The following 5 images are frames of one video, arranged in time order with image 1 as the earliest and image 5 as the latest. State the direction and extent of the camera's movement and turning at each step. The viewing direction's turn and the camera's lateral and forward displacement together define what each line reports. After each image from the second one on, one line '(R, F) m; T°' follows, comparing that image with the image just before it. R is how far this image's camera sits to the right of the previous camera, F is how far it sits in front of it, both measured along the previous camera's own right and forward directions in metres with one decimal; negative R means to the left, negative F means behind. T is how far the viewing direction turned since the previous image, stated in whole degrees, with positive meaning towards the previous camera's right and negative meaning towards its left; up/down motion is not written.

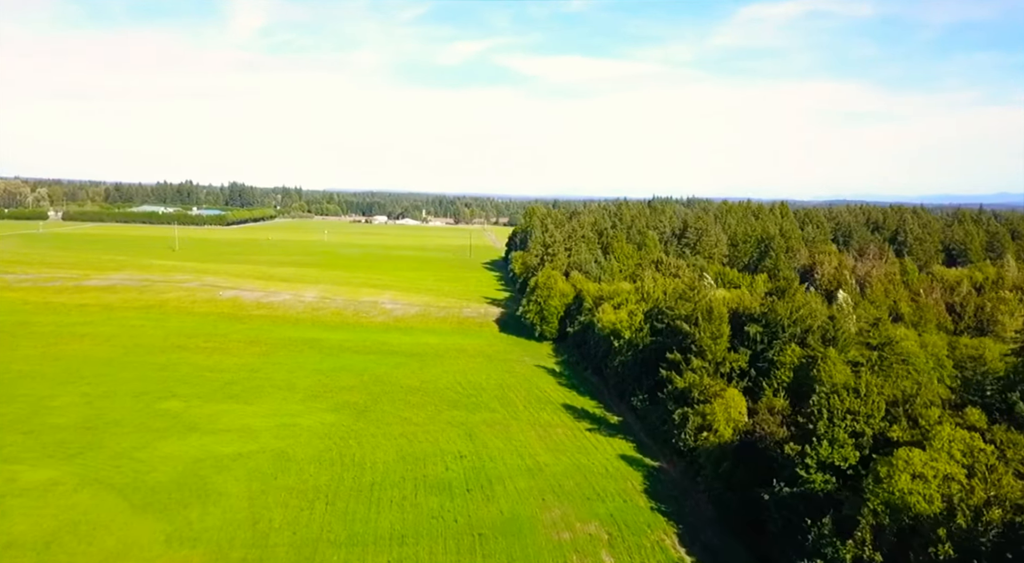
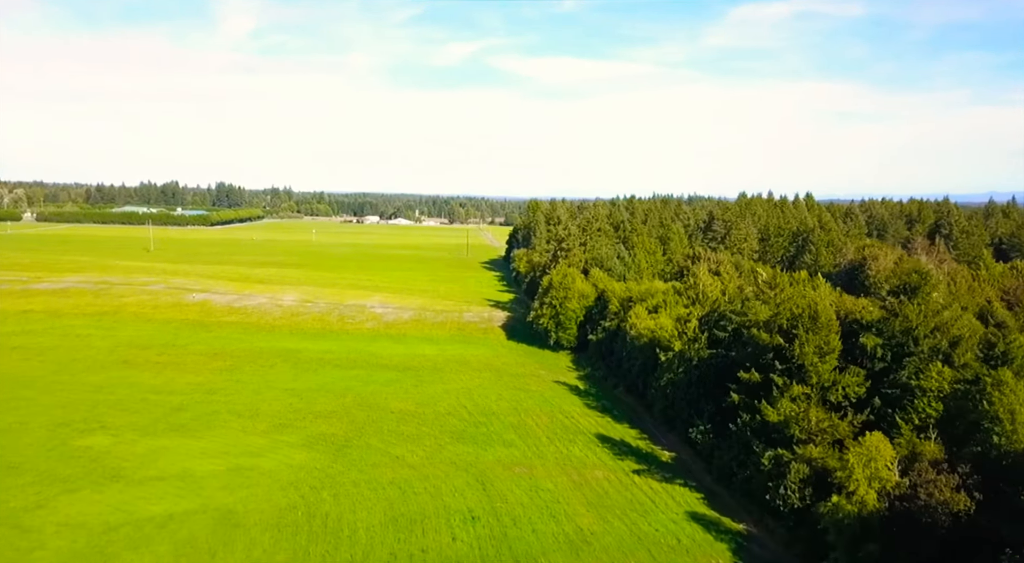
(-1.6, +13.0) m; 0°
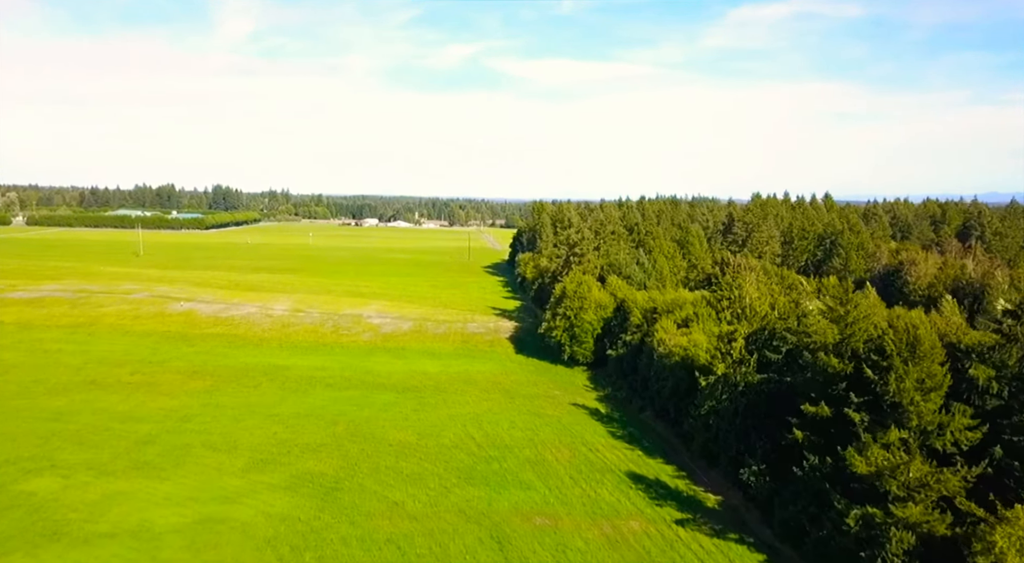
(-0.9, +6.8) m; 0°
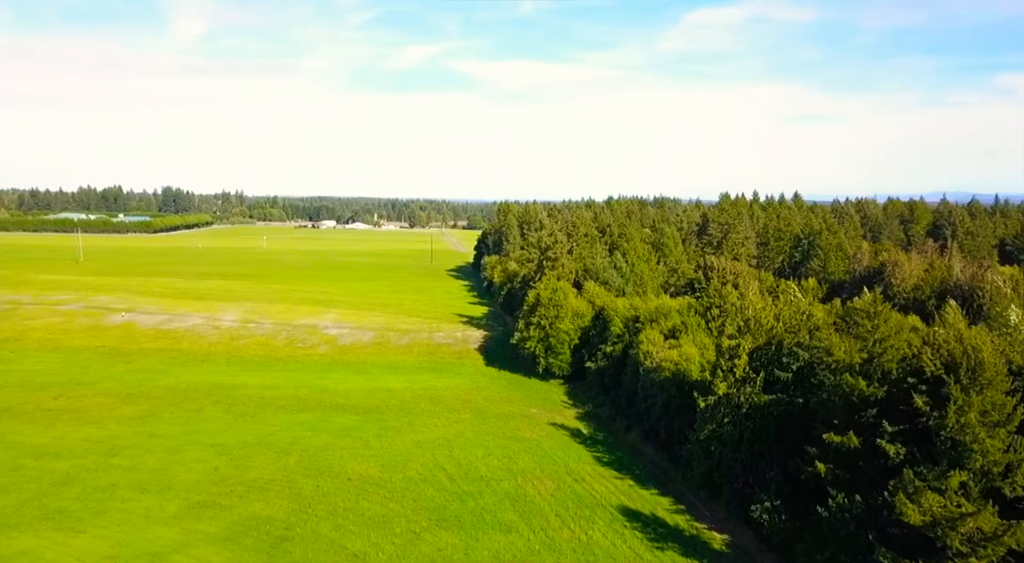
(-0.7, +5.2) m; +3°
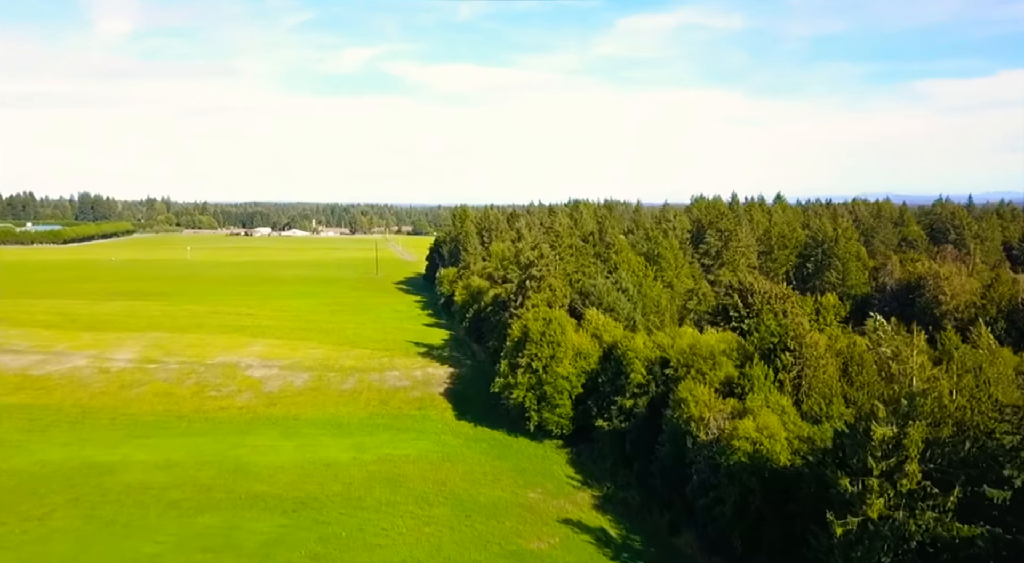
(-2.4, +15.6) m; +4°
